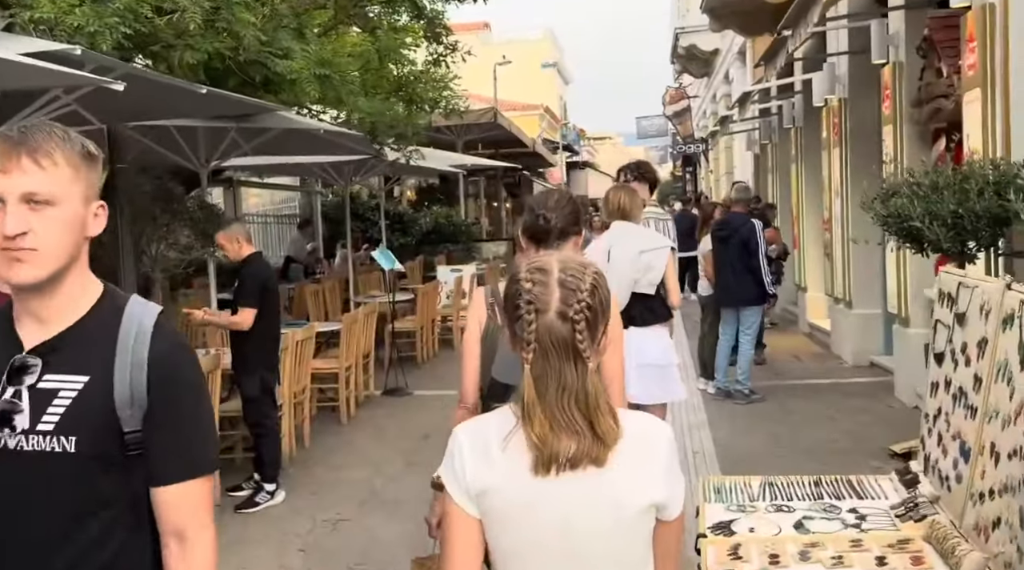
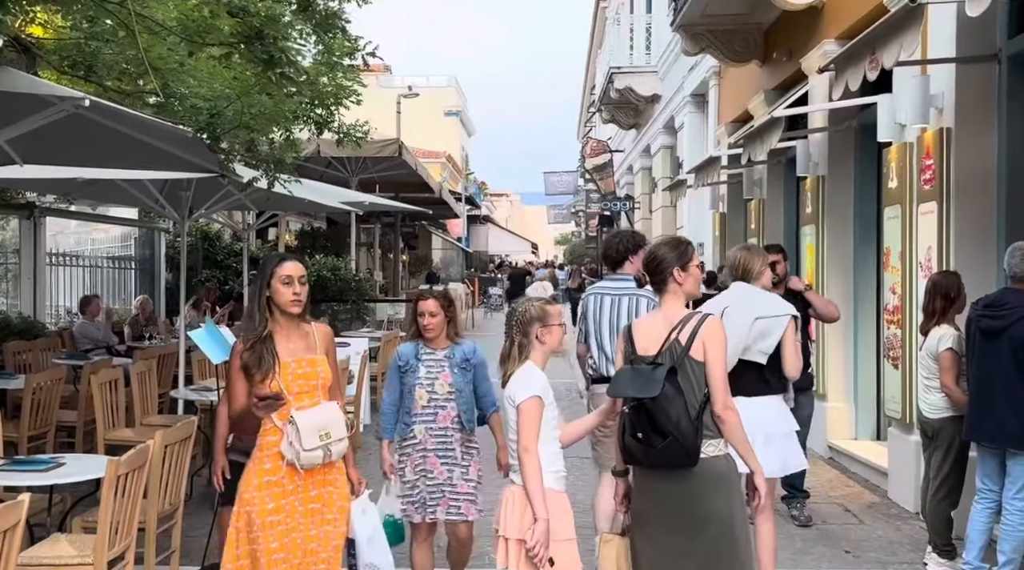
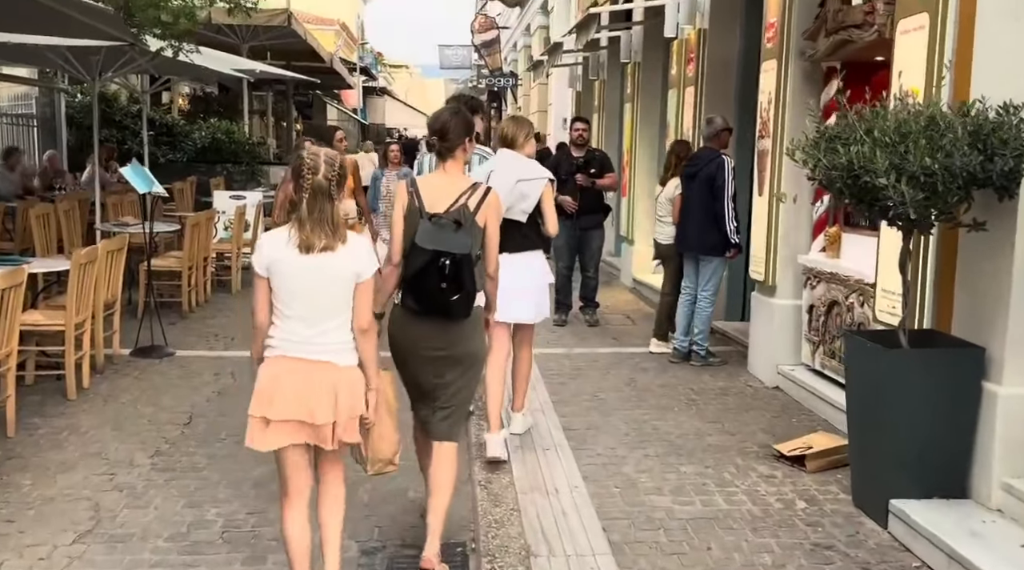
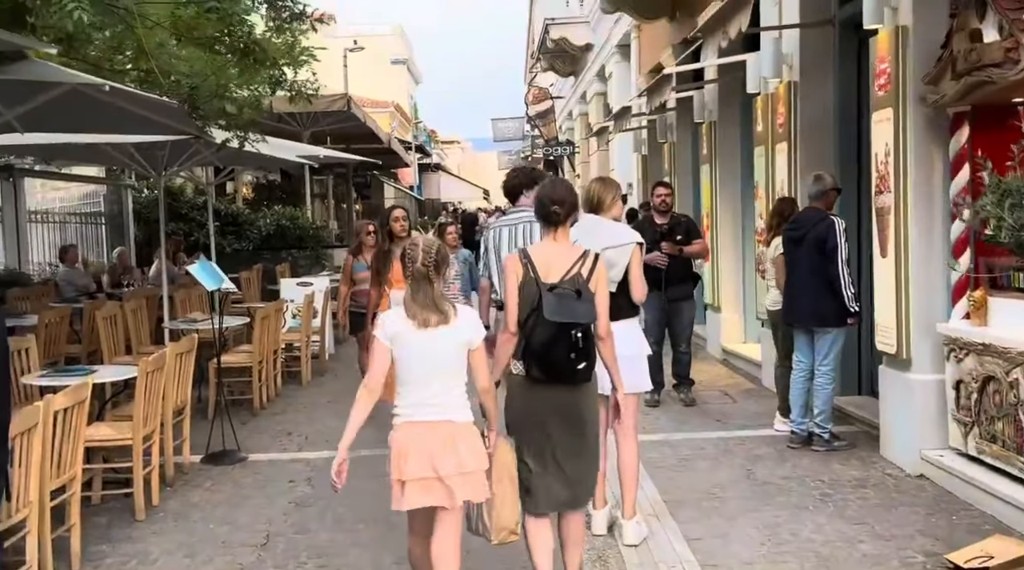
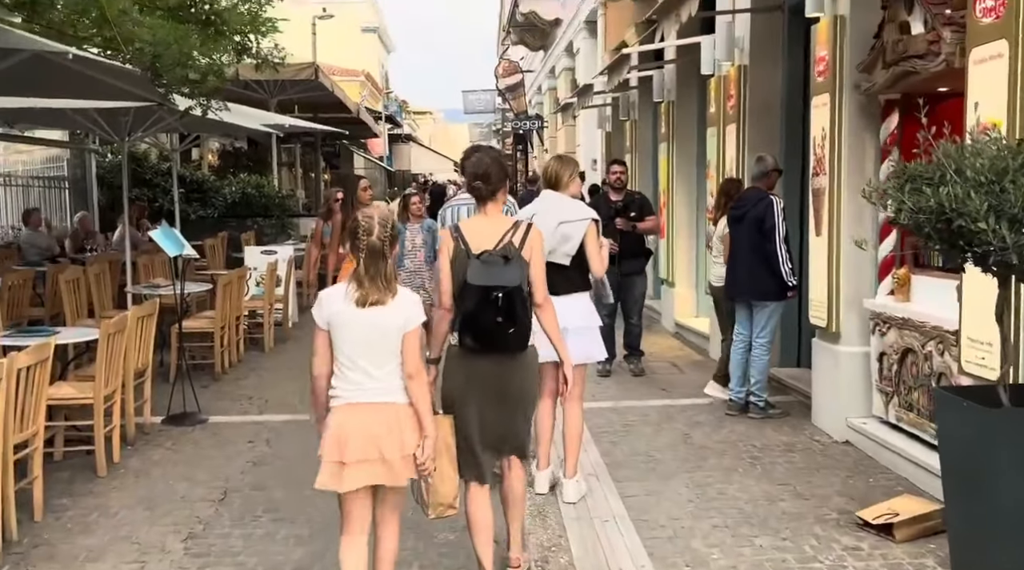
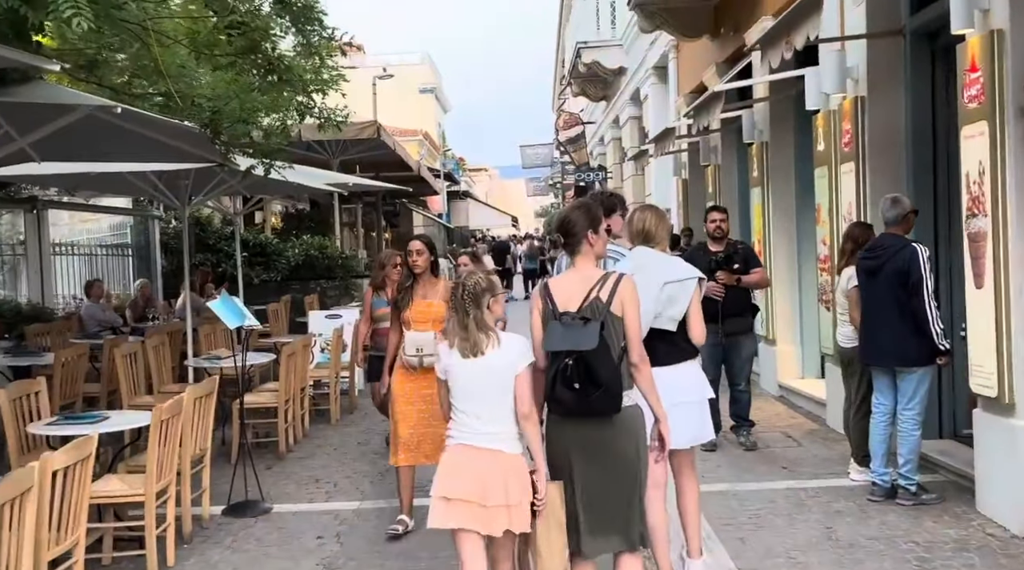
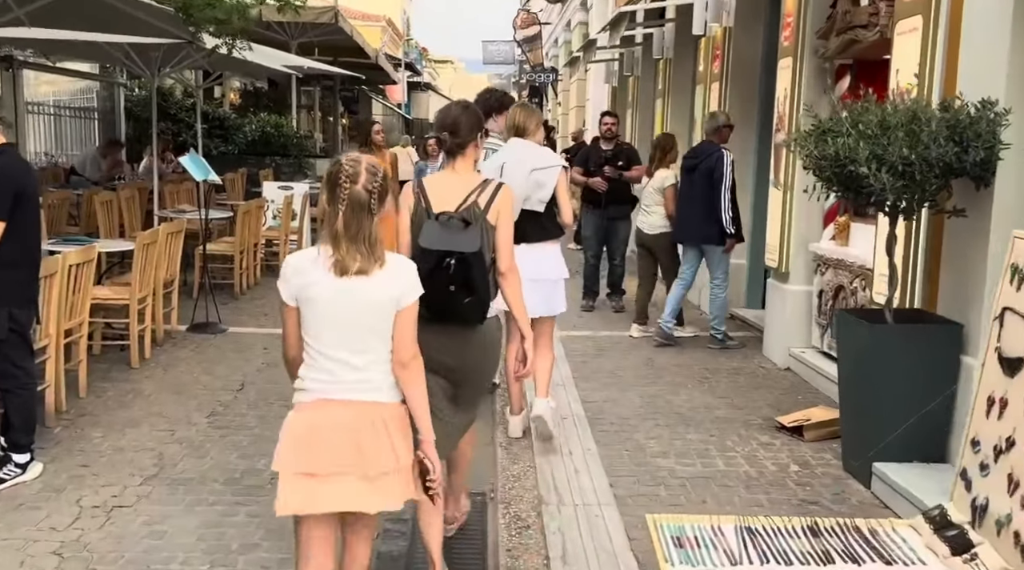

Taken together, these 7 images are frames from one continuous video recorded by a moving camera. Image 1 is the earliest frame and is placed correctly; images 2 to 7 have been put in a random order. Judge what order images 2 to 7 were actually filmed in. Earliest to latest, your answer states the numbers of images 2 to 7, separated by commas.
7, 3, 5, 4, 6, 2
